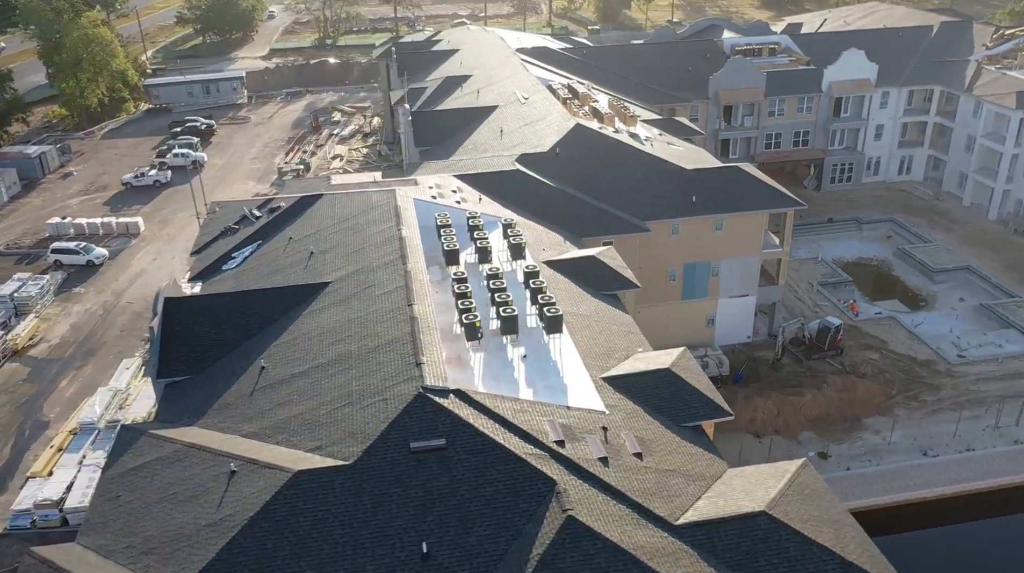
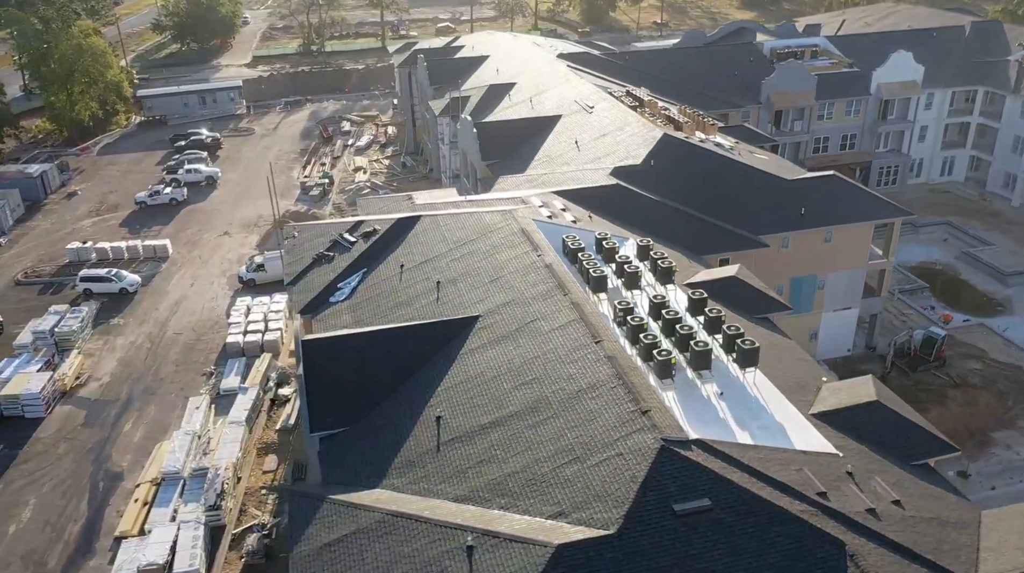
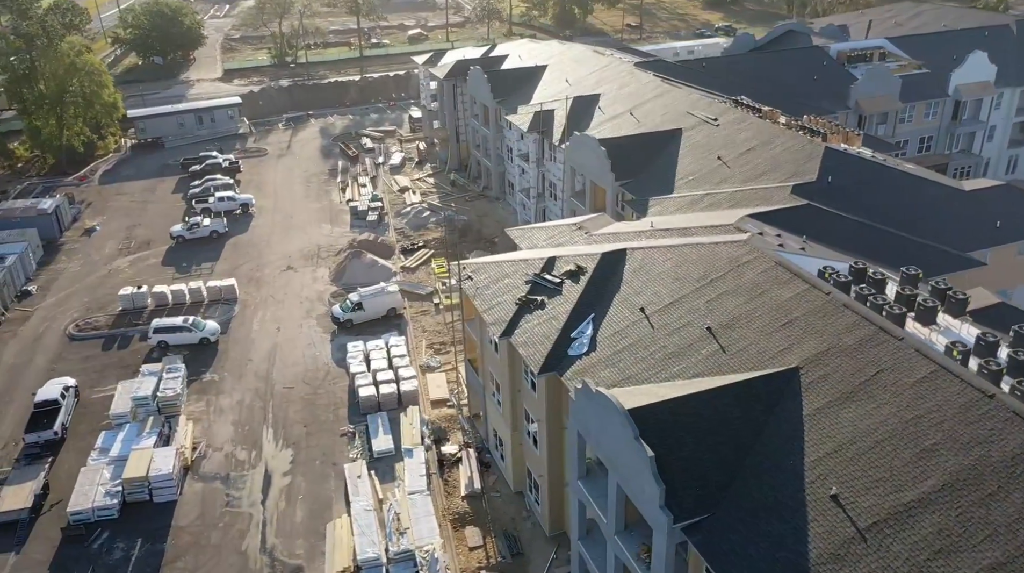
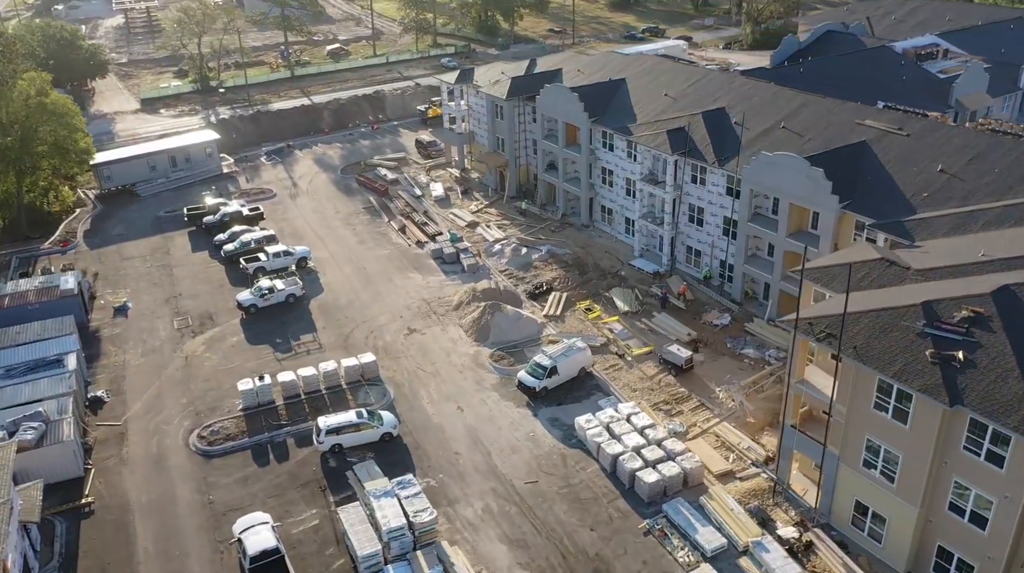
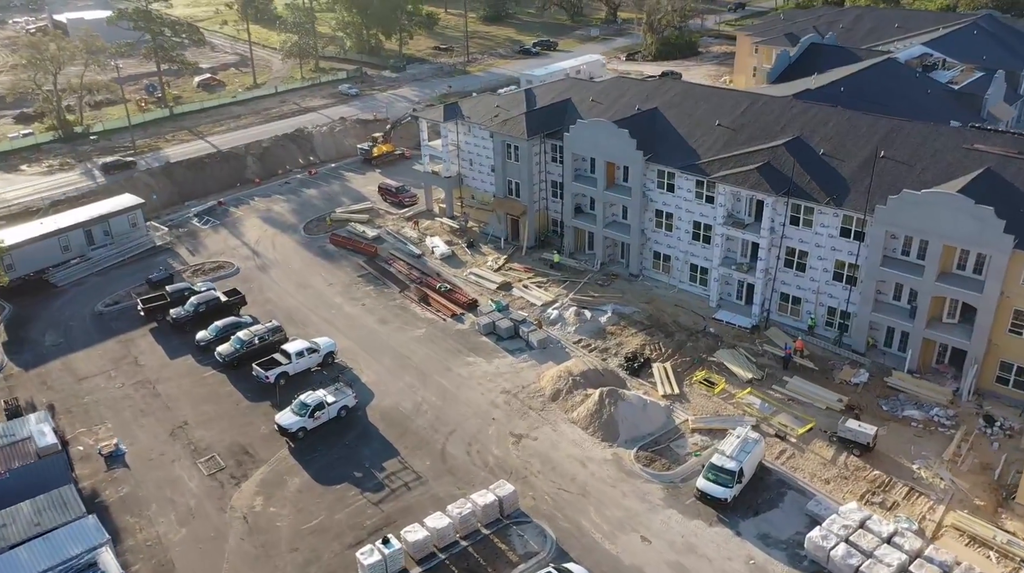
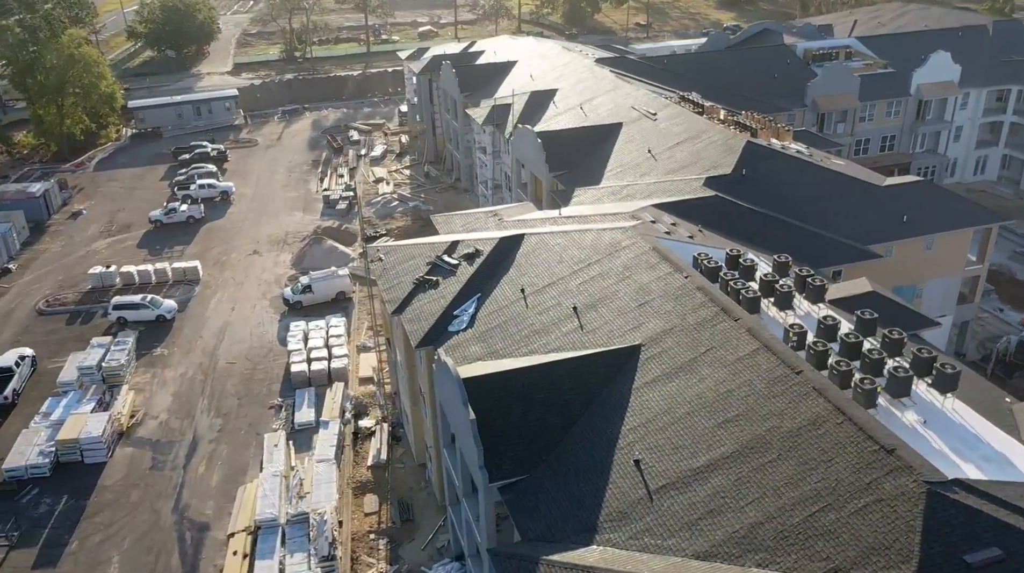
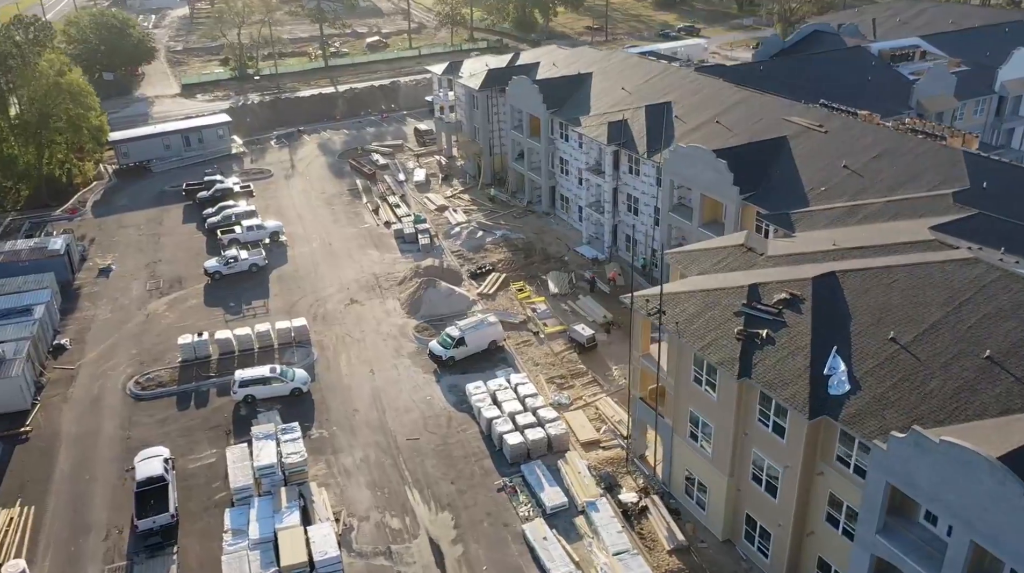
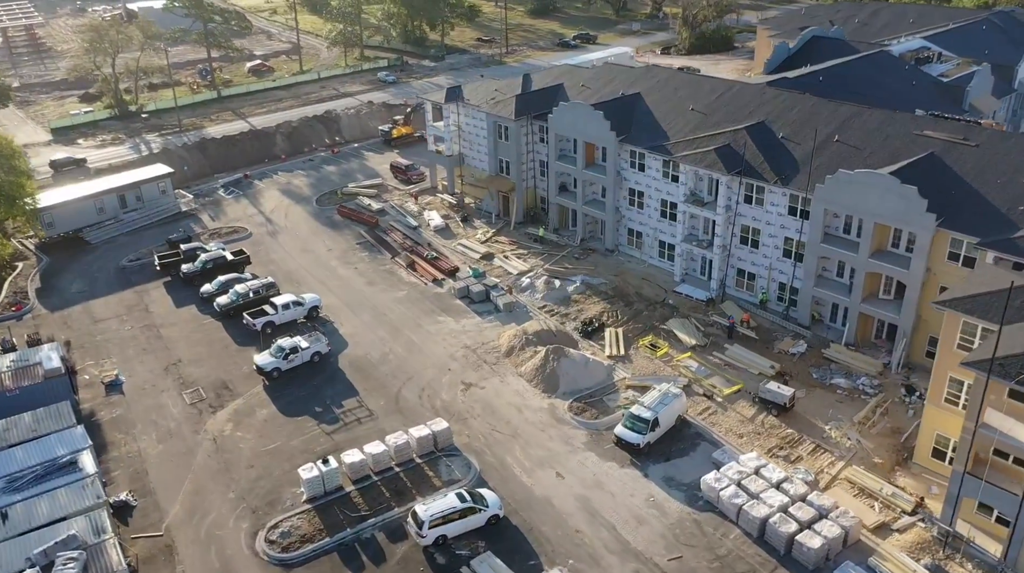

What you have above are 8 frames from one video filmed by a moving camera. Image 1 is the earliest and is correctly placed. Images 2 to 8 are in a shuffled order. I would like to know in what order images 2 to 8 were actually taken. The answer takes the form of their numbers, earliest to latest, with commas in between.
2, 6, 3, 7, 4, 8, 5
